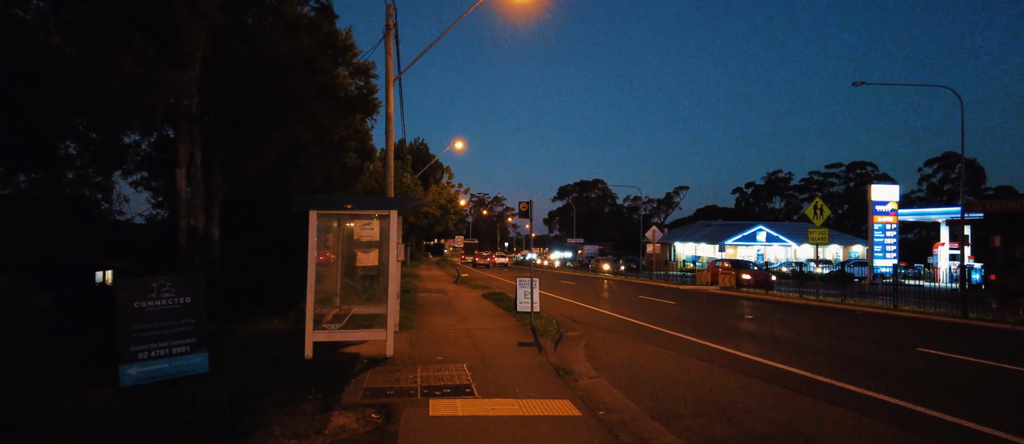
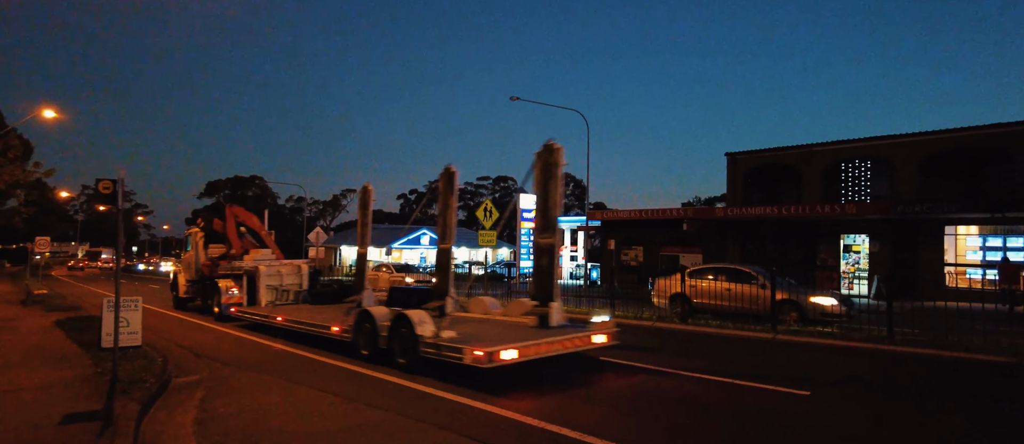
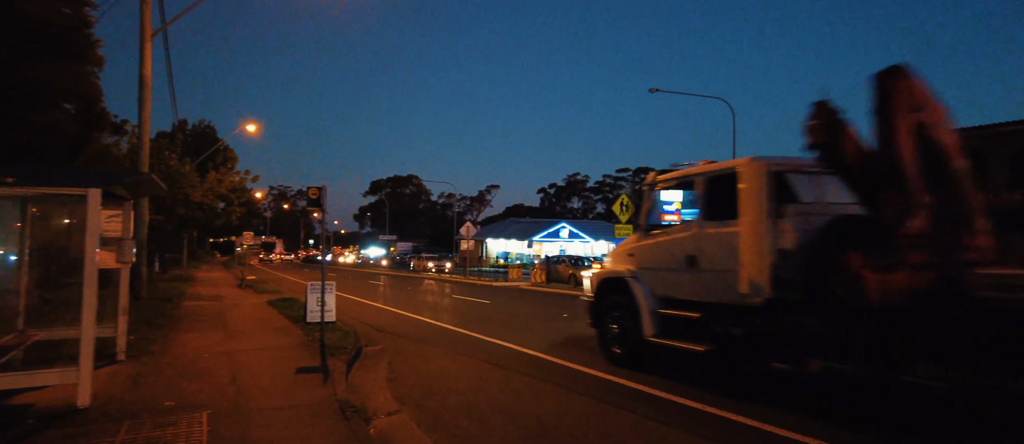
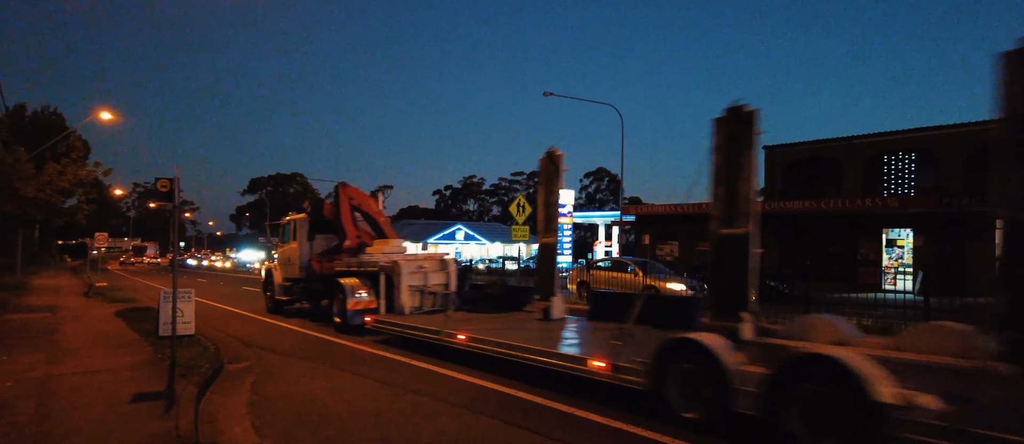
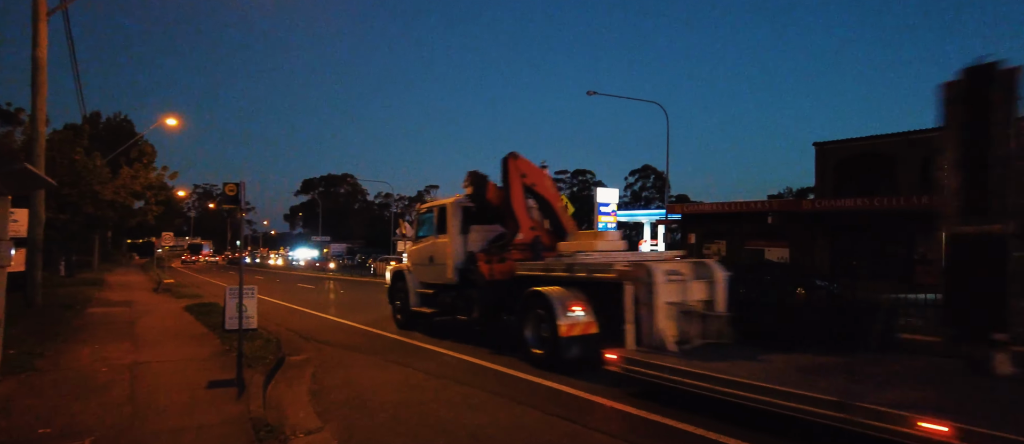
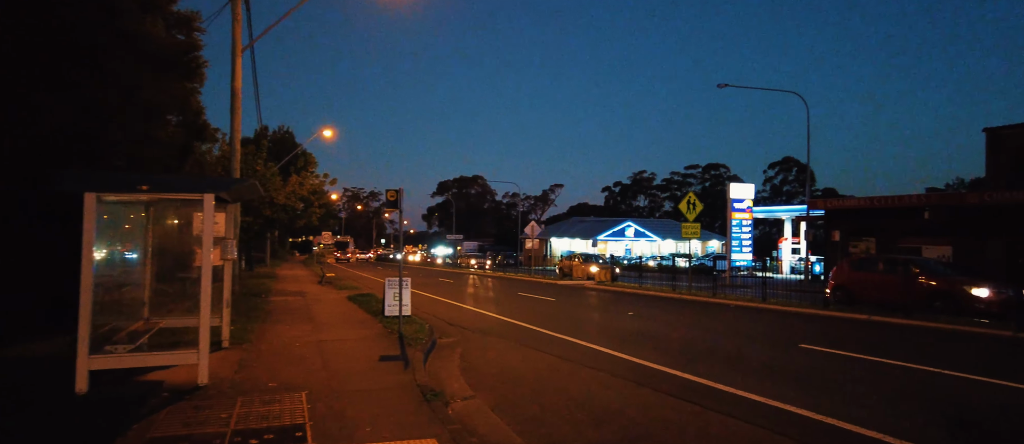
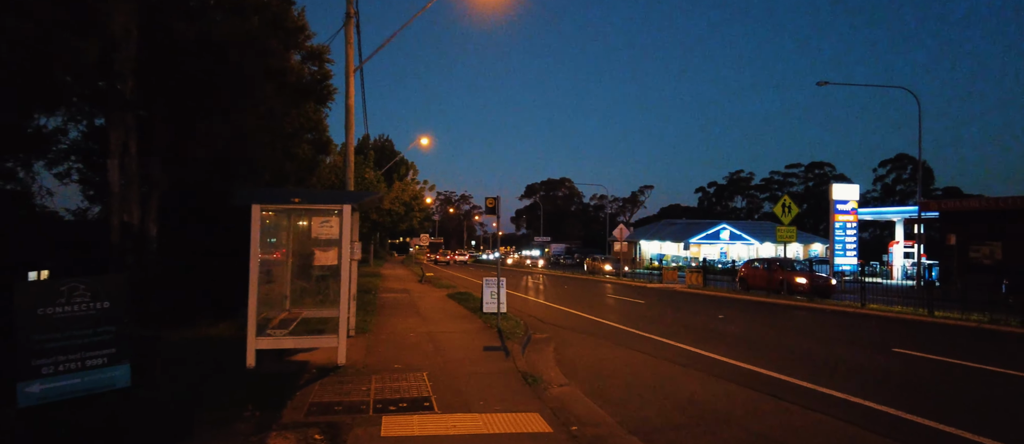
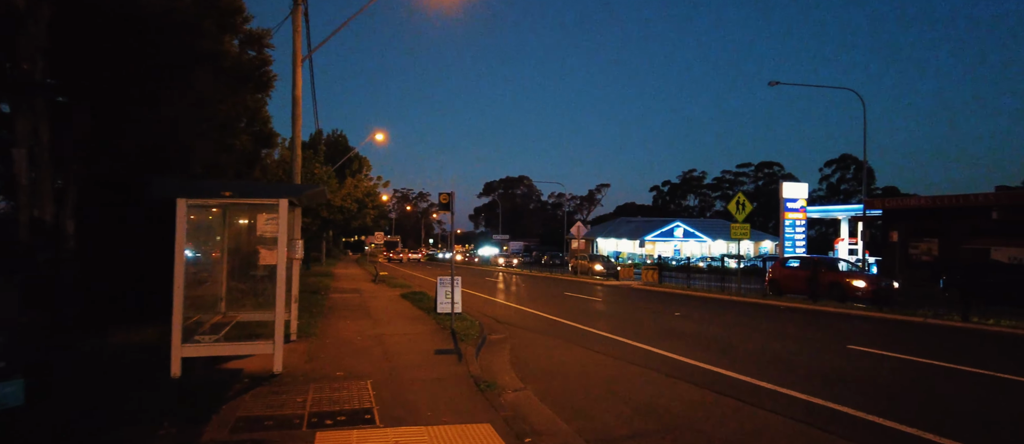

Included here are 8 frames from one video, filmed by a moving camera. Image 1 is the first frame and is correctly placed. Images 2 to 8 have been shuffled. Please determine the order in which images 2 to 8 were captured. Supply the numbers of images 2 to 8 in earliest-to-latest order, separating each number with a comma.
7, 8, 6, 3, 5, 4, 2
